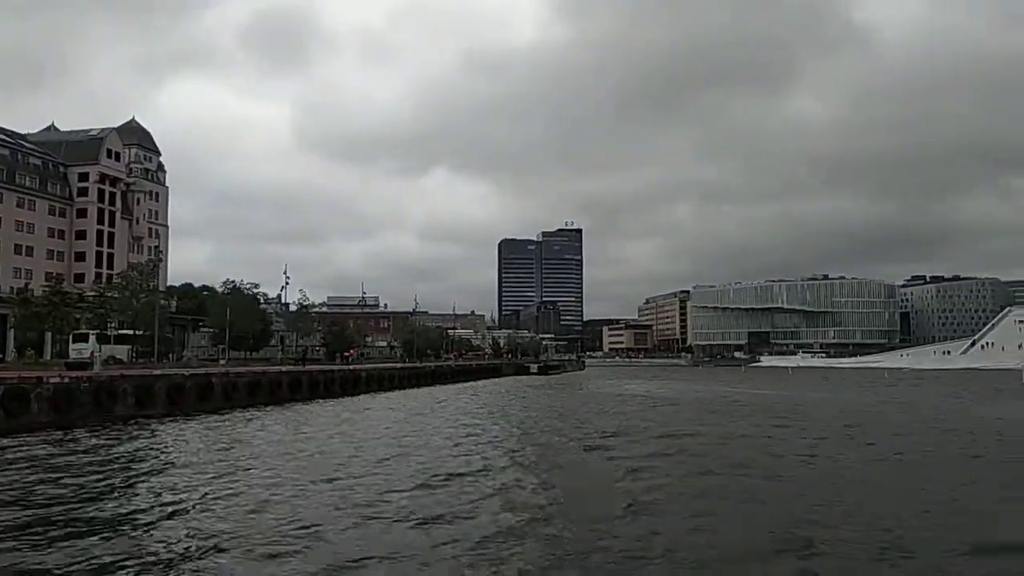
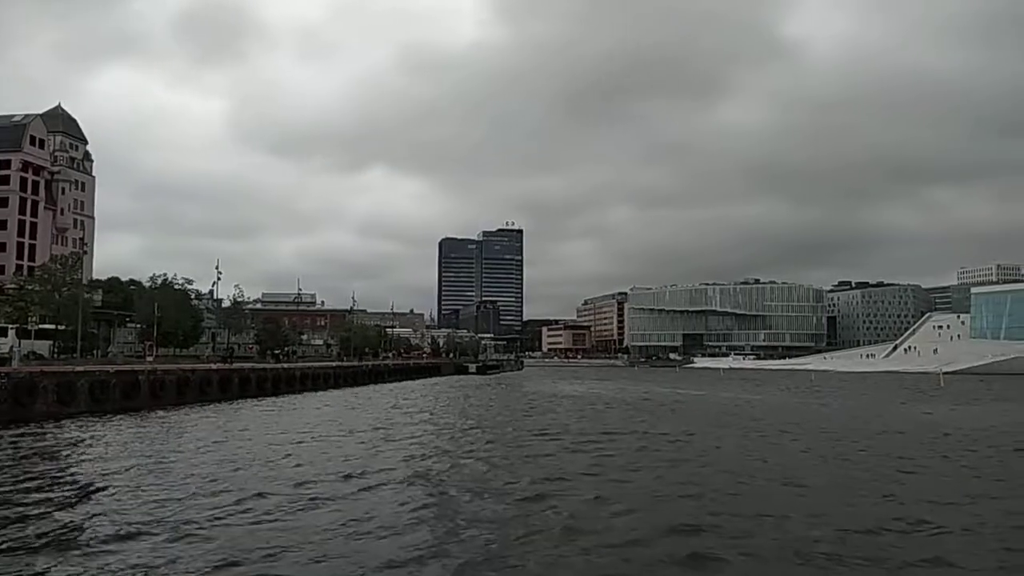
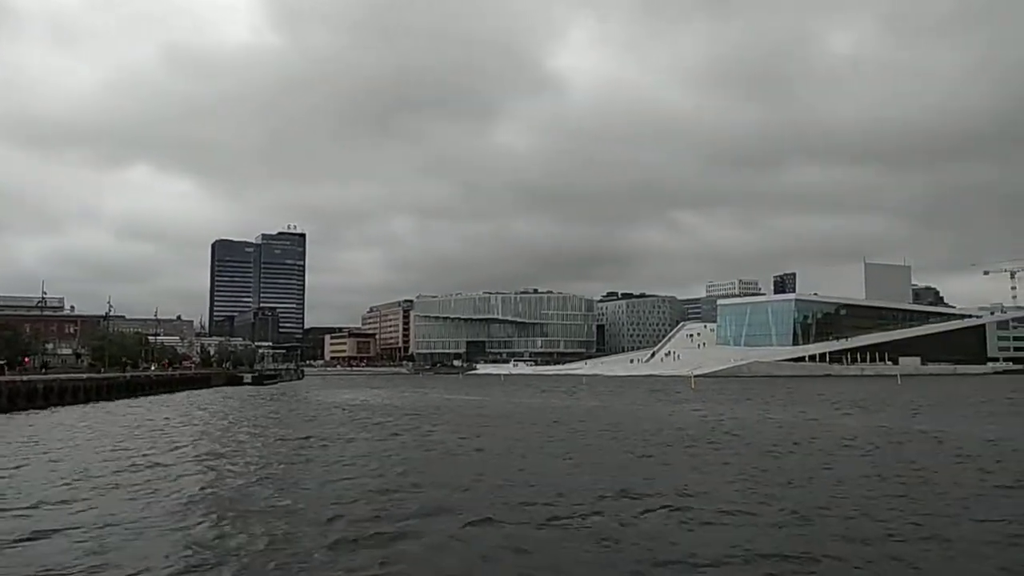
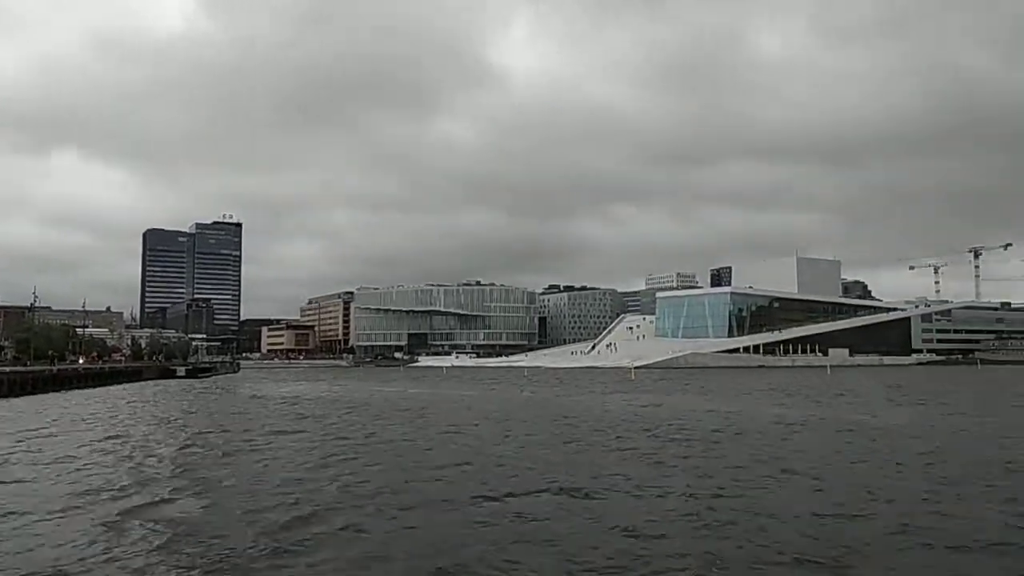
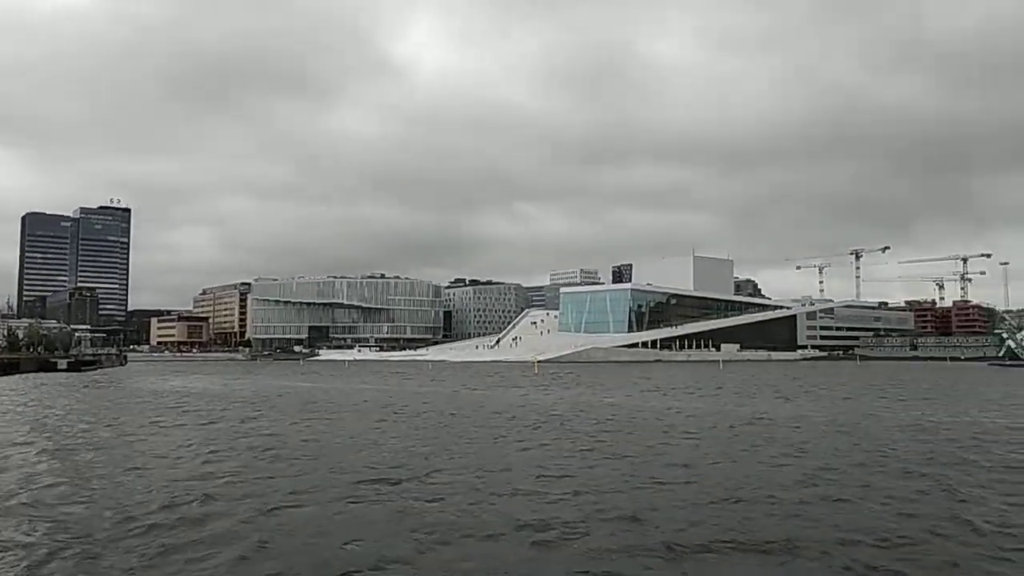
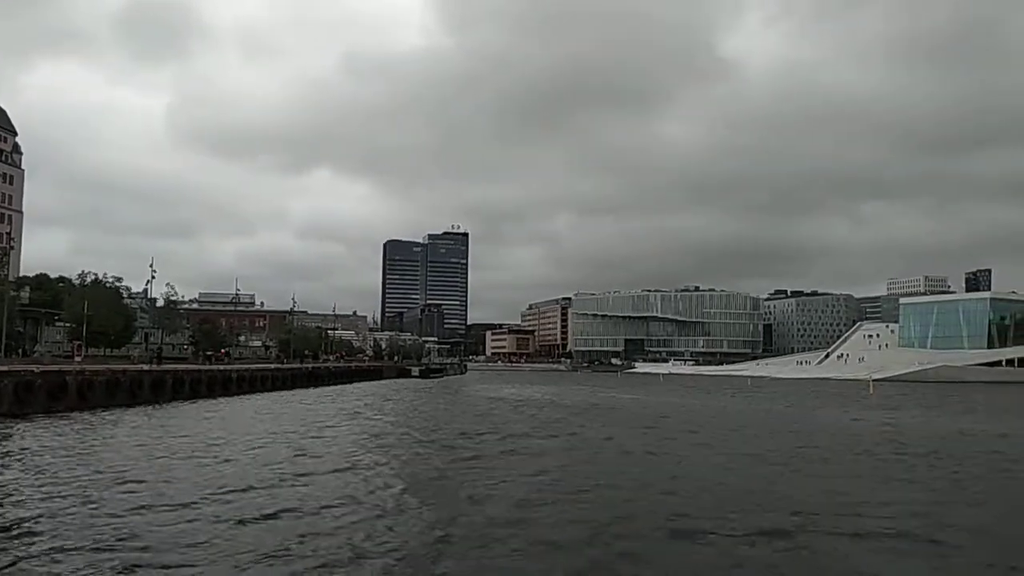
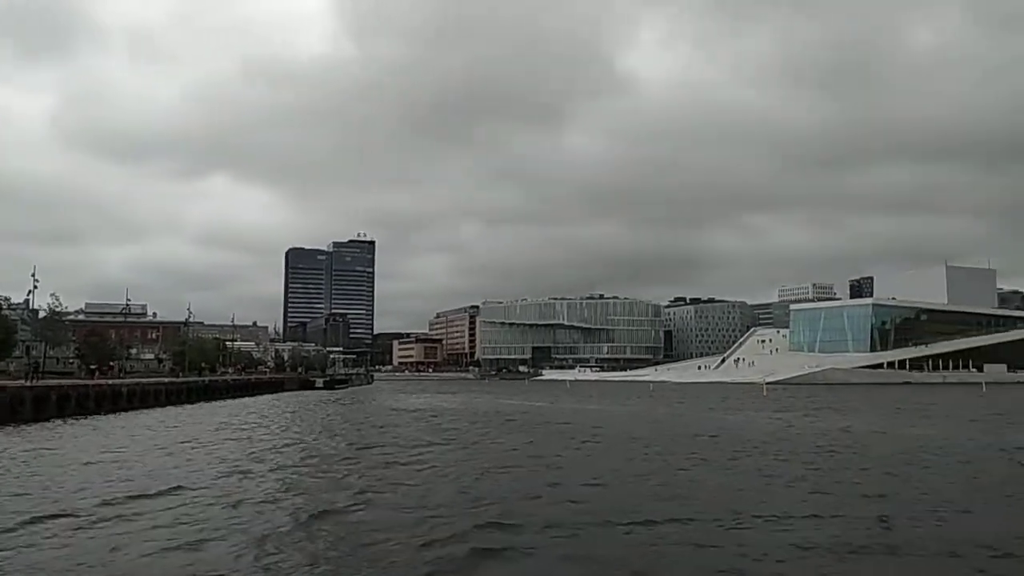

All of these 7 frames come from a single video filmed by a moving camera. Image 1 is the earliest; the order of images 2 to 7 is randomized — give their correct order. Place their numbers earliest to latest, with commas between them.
2, 6, 7, 3, 4, 5
